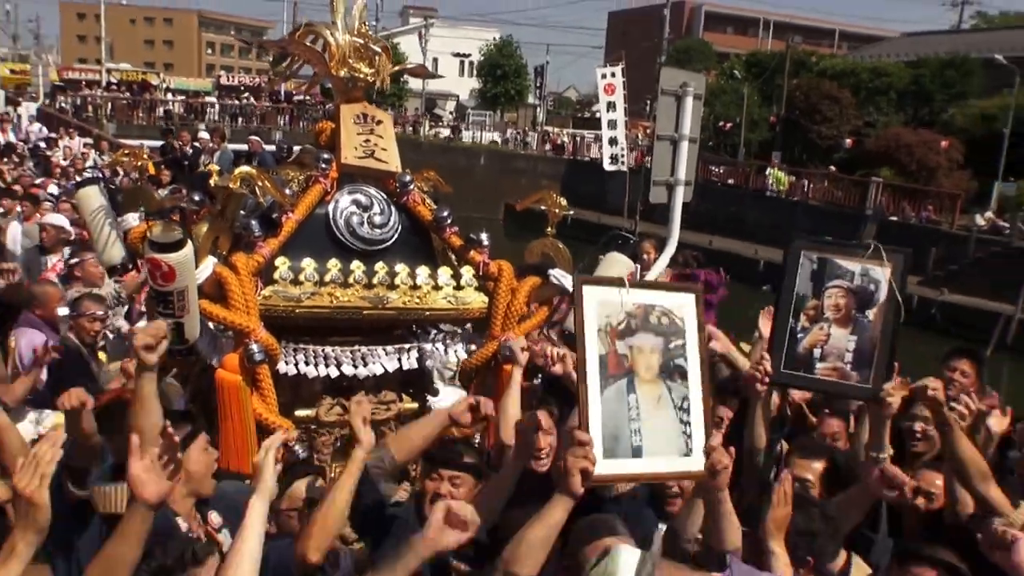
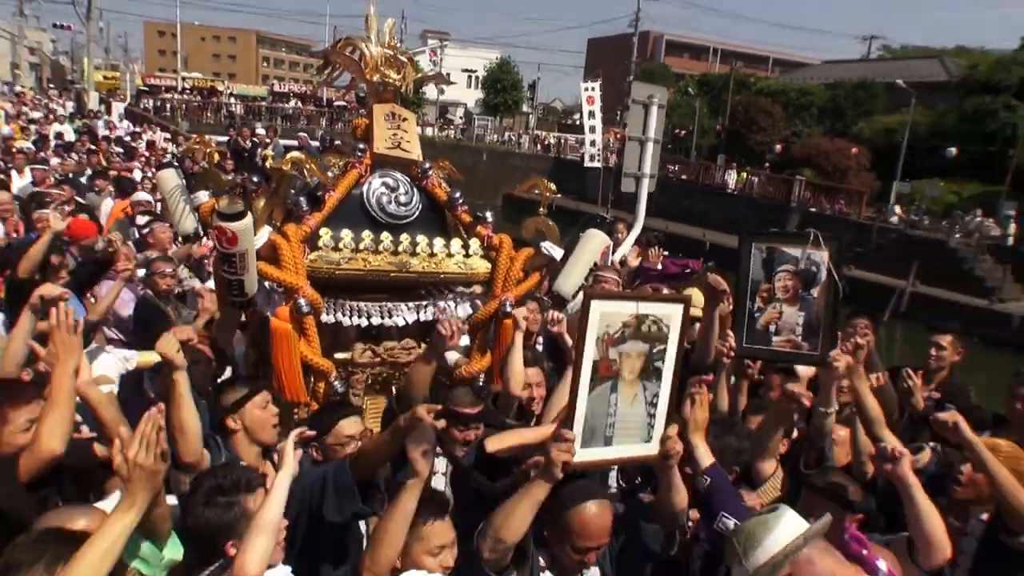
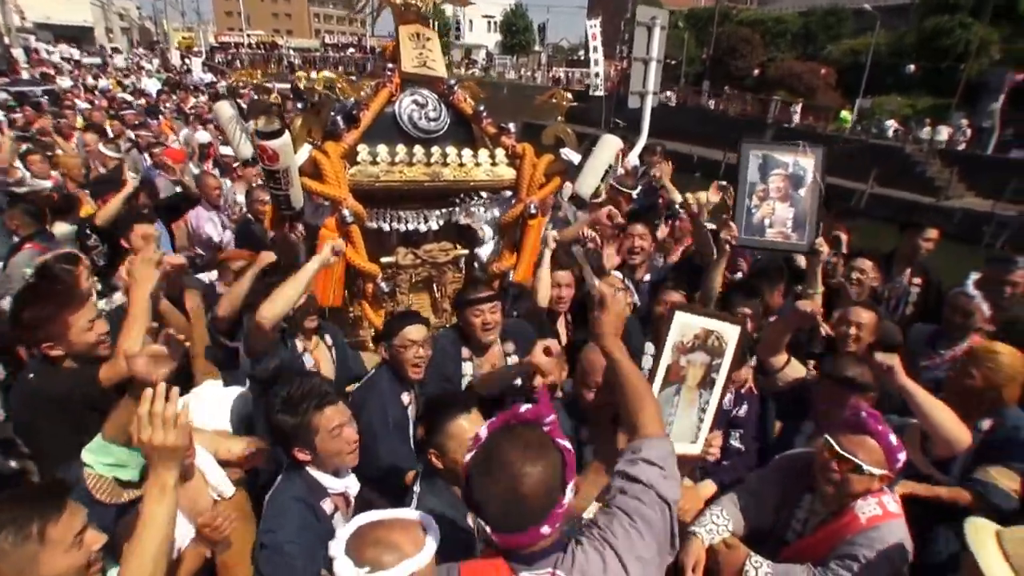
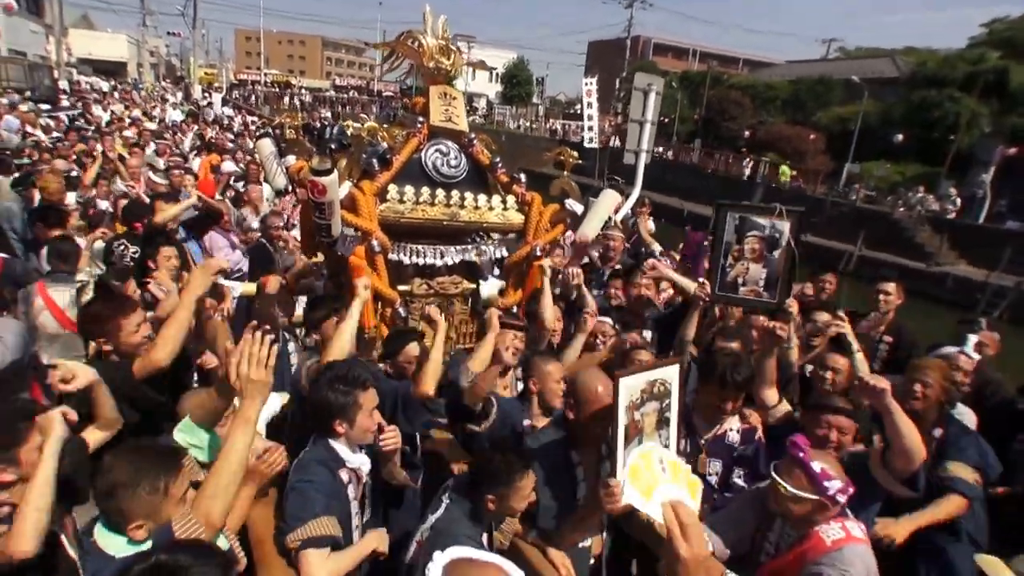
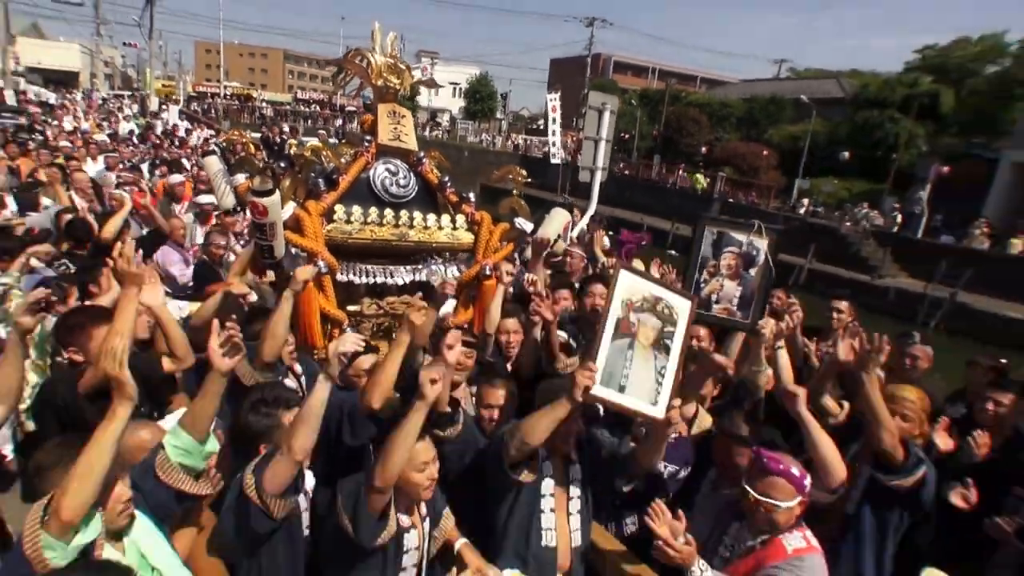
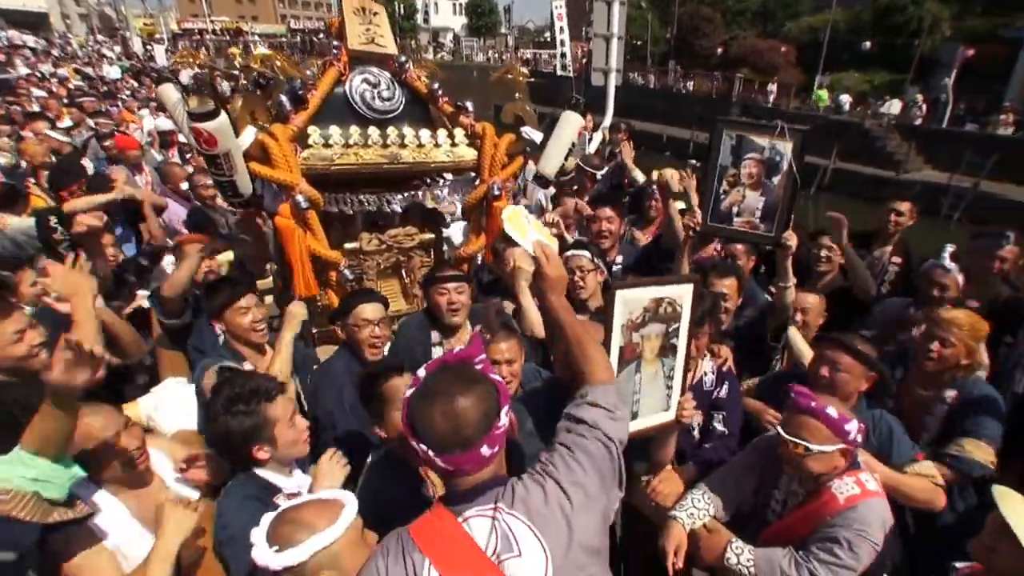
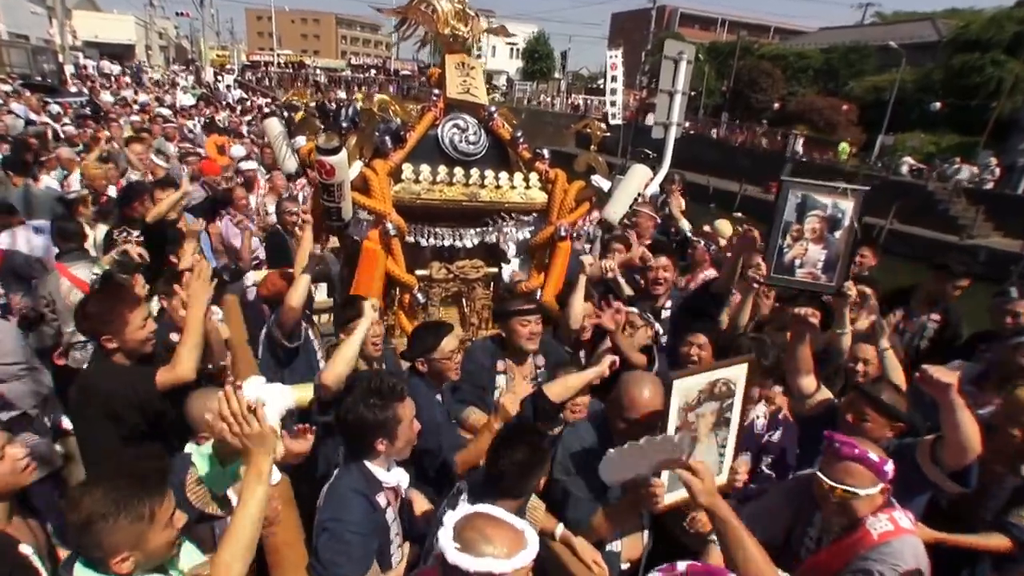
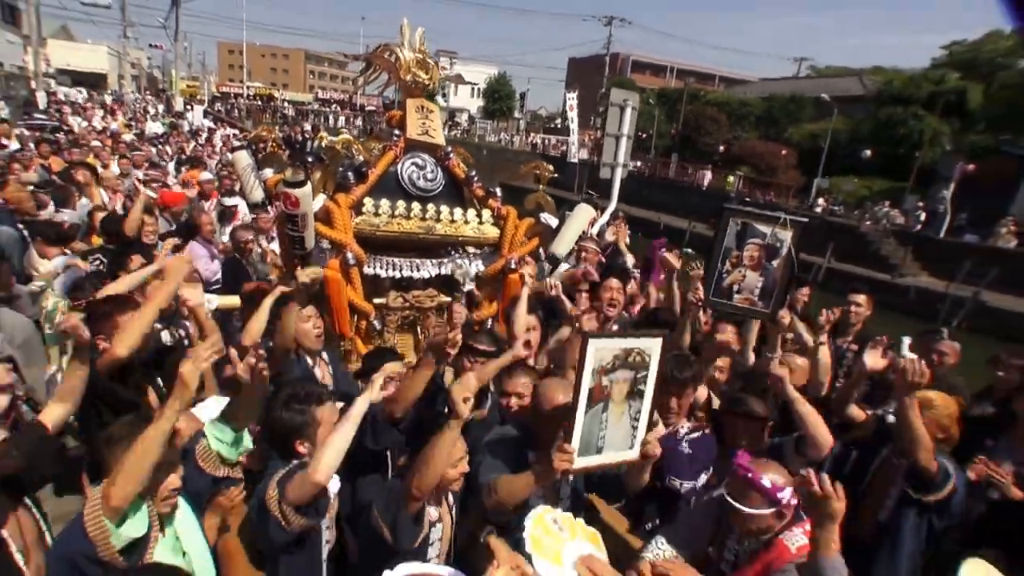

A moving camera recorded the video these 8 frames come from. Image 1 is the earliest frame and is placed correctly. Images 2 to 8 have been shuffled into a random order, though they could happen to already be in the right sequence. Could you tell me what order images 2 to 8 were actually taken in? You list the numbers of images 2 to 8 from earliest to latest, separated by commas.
2, 5, 8, 4, 7, 3, 6
